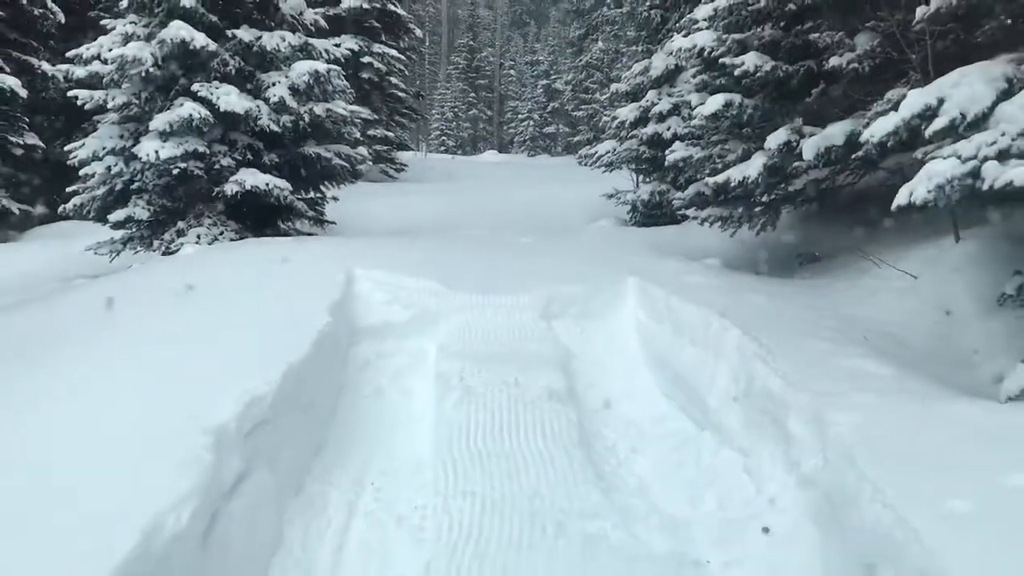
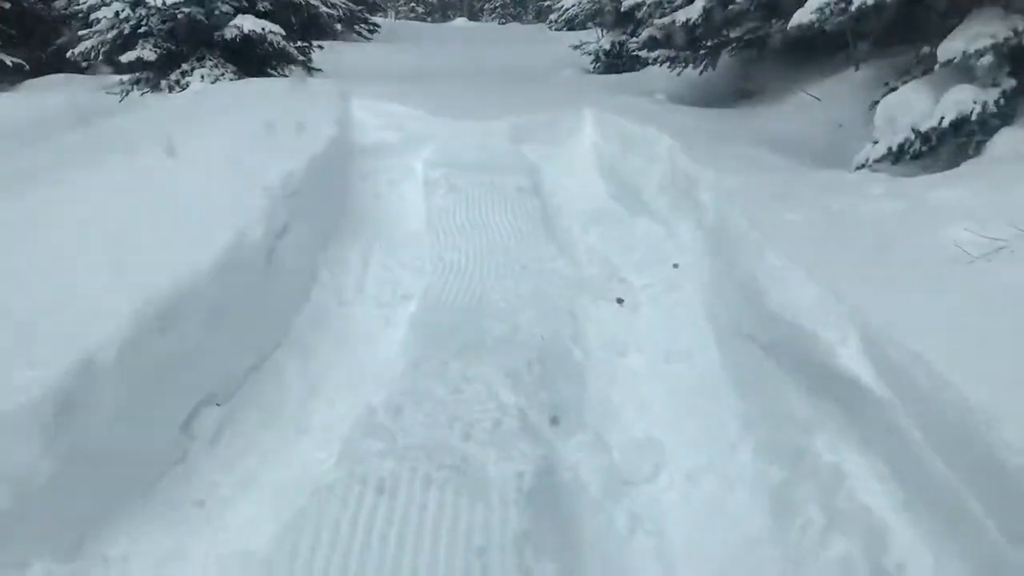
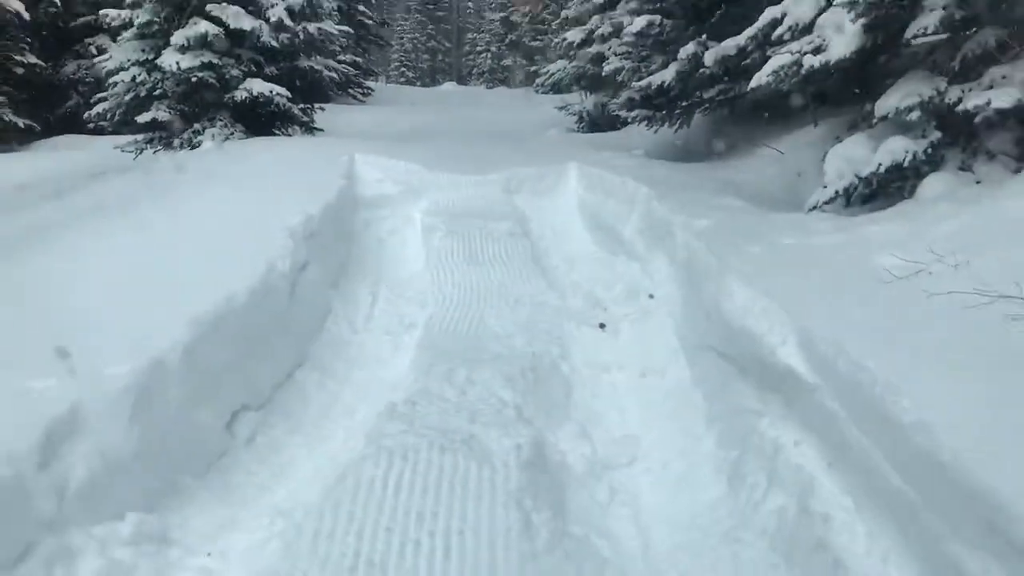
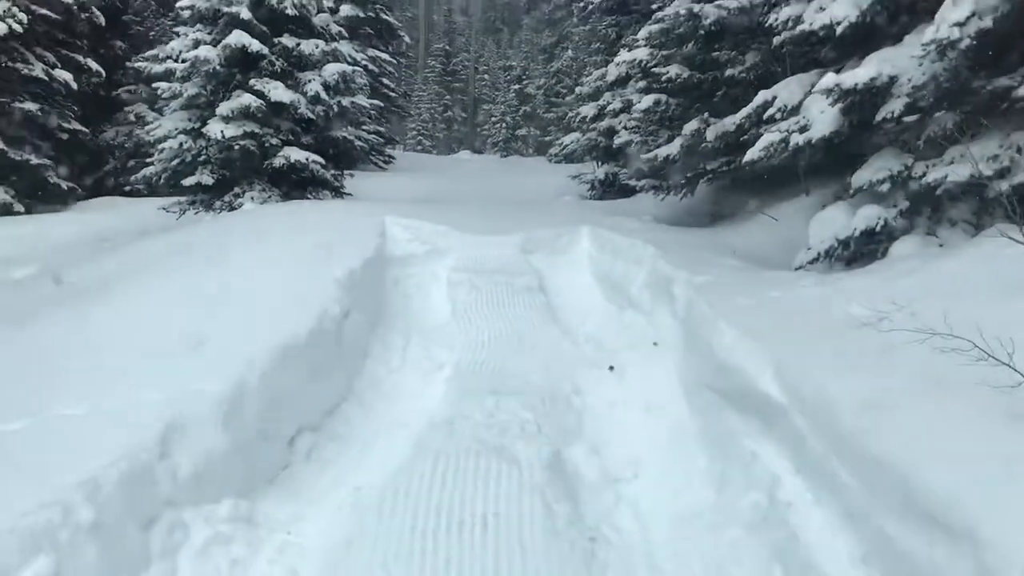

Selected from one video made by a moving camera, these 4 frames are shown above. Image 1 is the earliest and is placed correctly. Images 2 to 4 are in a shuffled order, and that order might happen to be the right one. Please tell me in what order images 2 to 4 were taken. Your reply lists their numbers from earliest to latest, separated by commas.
2, 3, 4
